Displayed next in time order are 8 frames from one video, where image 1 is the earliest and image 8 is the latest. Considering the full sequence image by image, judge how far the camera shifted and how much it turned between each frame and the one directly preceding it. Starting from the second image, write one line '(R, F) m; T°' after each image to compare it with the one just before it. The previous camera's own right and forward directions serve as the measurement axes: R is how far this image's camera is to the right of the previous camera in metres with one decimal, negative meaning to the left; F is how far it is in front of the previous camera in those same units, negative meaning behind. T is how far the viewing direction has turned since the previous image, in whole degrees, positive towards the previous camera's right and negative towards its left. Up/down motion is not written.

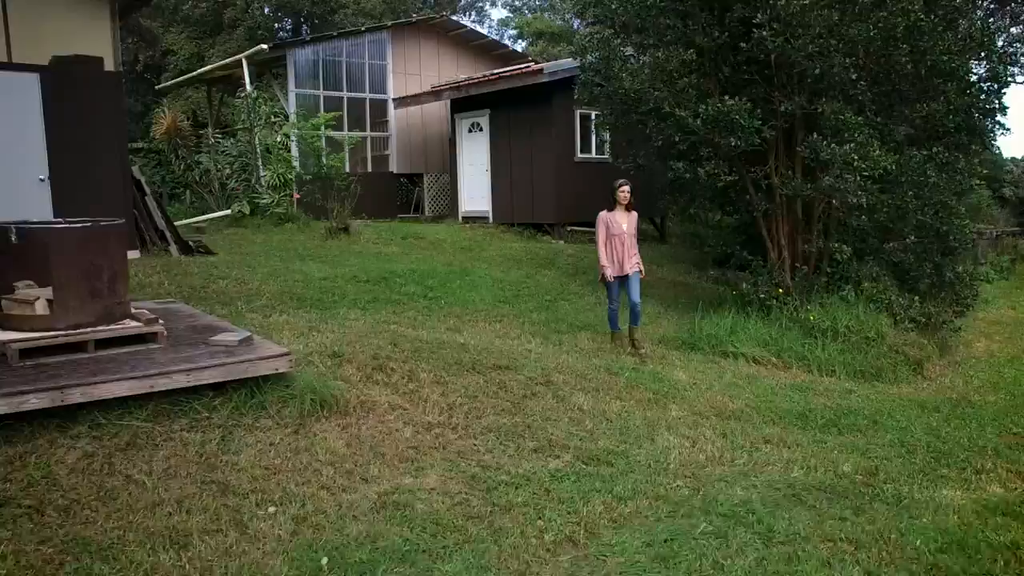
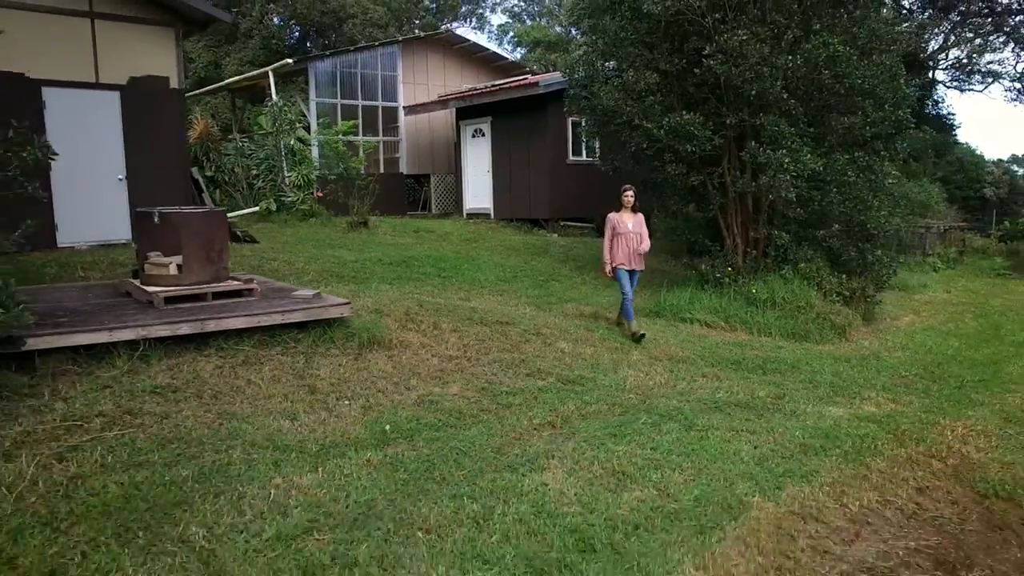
(0.0, -1.5) m; 0°
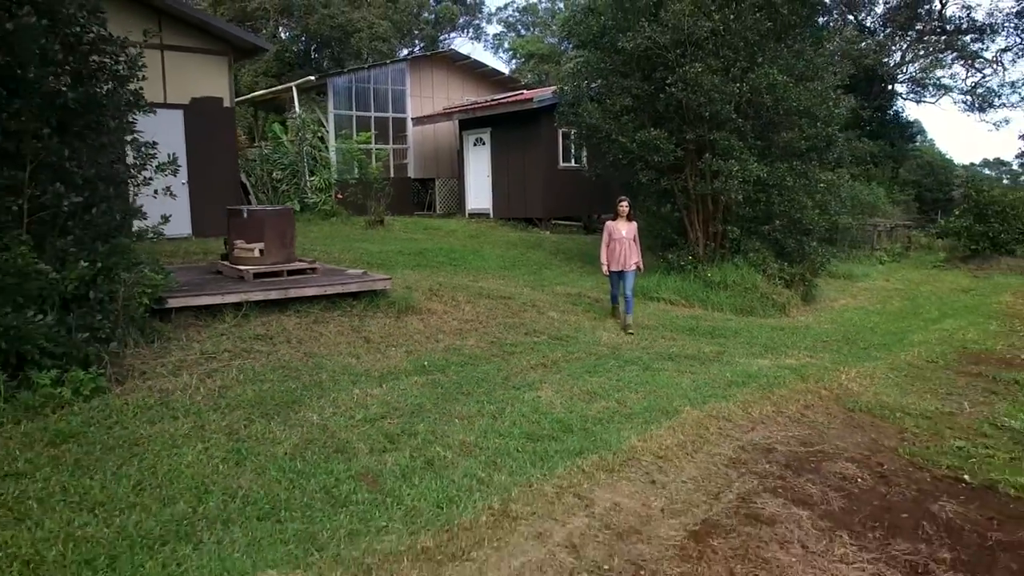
(-0.1, -1.7) m; 0°
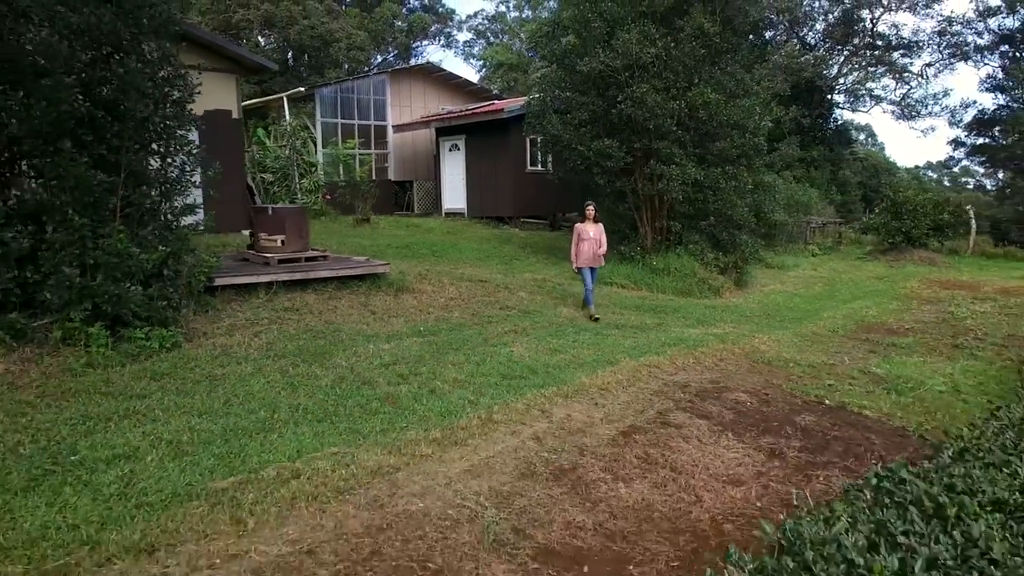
(-0.1, -1.6) m; +2°
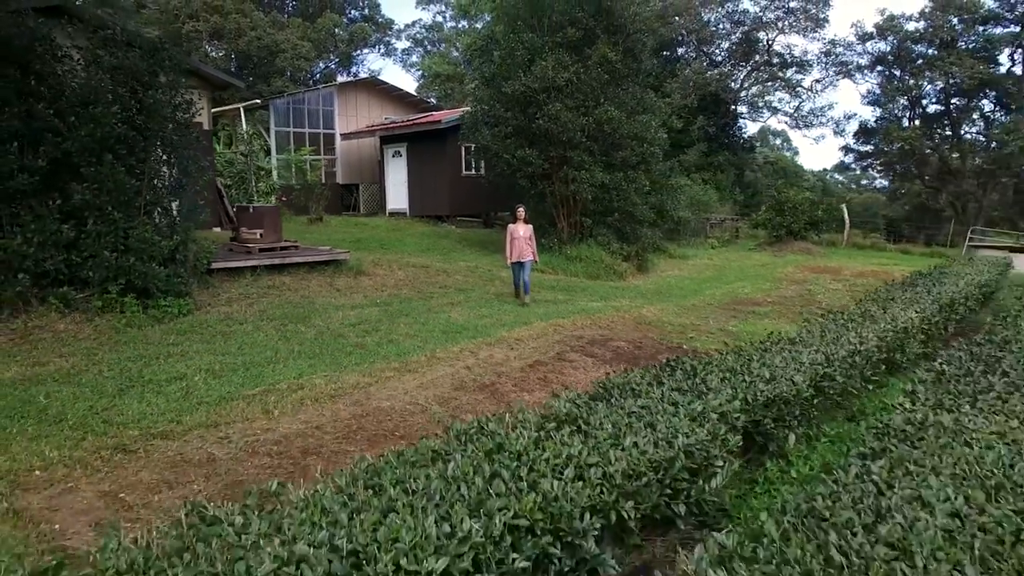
(0.0, -2.1) m; +4°
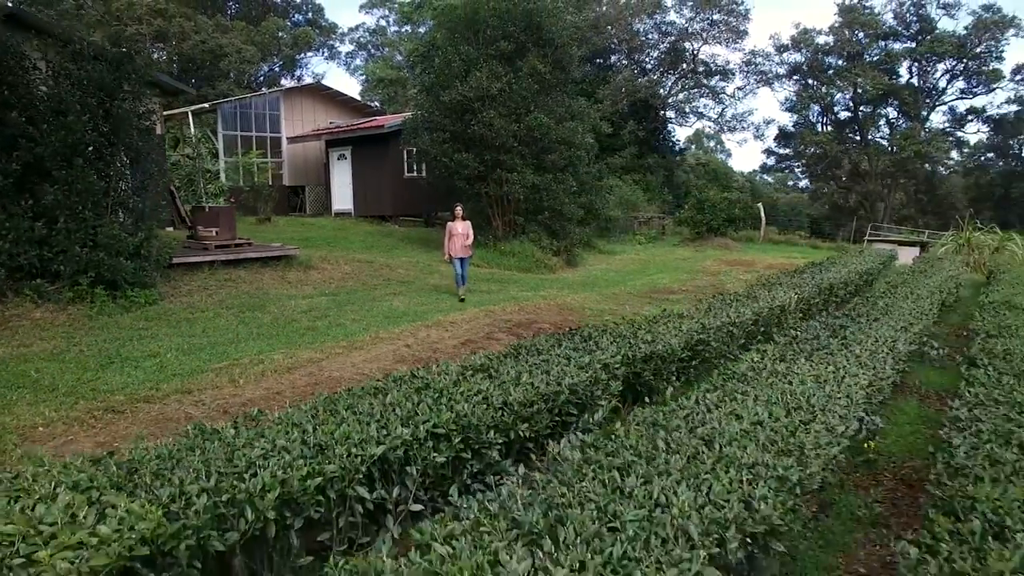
(+0.1, -1.1) m; +4°
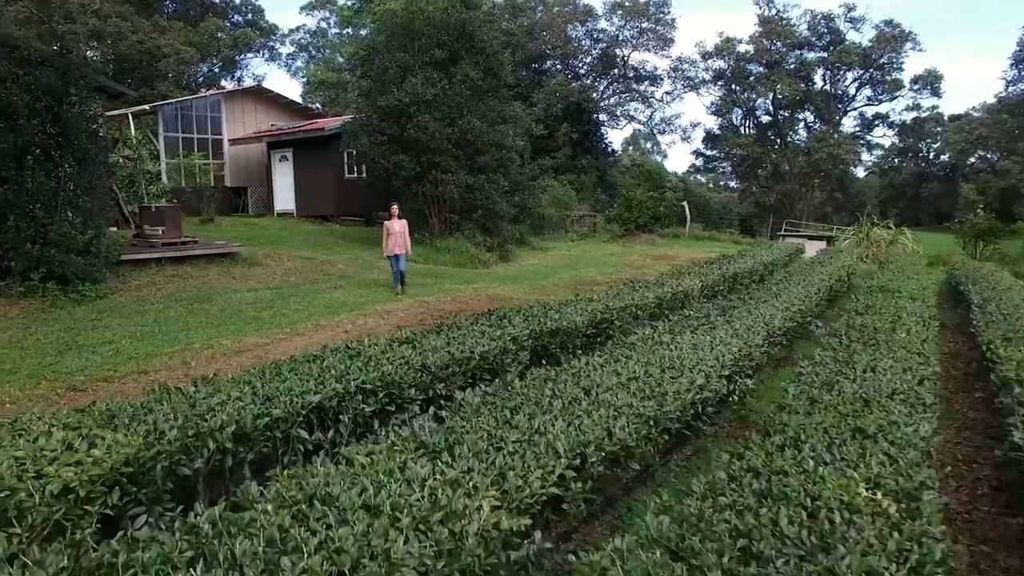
(+0.2, -0.9) m; +4°
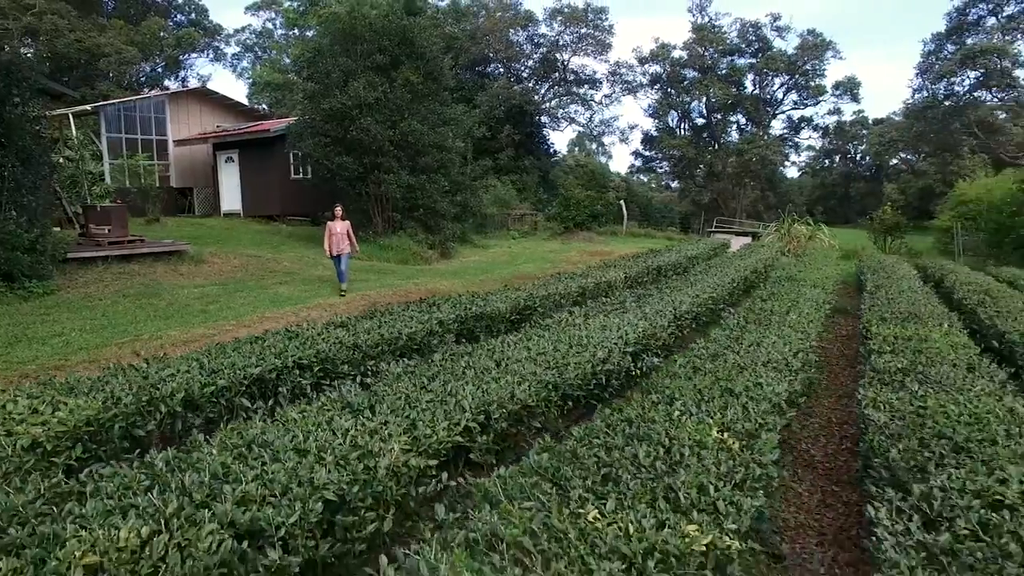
(+0.2, -0.7) m; +3°
